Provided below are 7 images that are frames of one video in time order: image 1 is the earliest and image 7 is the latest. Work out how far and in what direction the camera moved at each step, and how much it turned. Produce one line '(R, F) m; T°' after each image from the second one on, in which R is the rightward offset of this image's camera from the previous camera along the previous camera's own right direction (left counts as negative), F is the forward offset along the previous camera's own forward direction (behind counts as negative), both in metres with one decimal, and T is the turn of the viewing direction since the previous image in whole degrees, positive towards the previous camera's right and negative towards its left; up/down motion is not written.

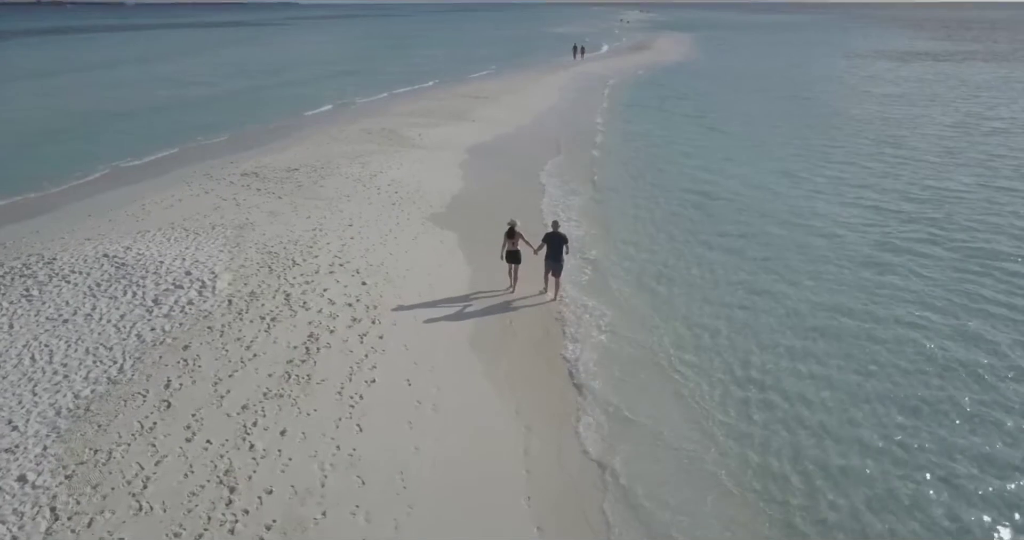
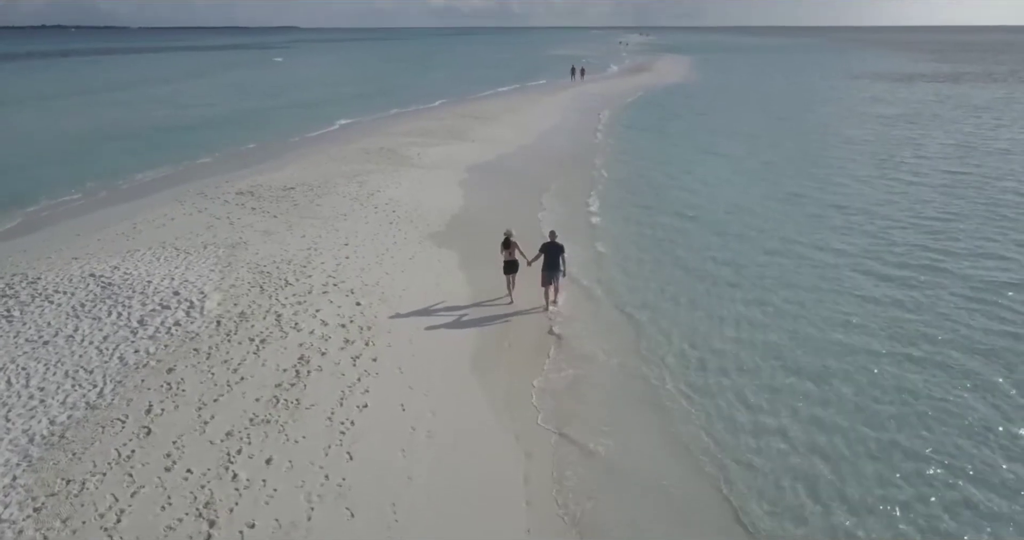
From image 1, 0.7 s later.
(0.0, +0.4) m; 0°
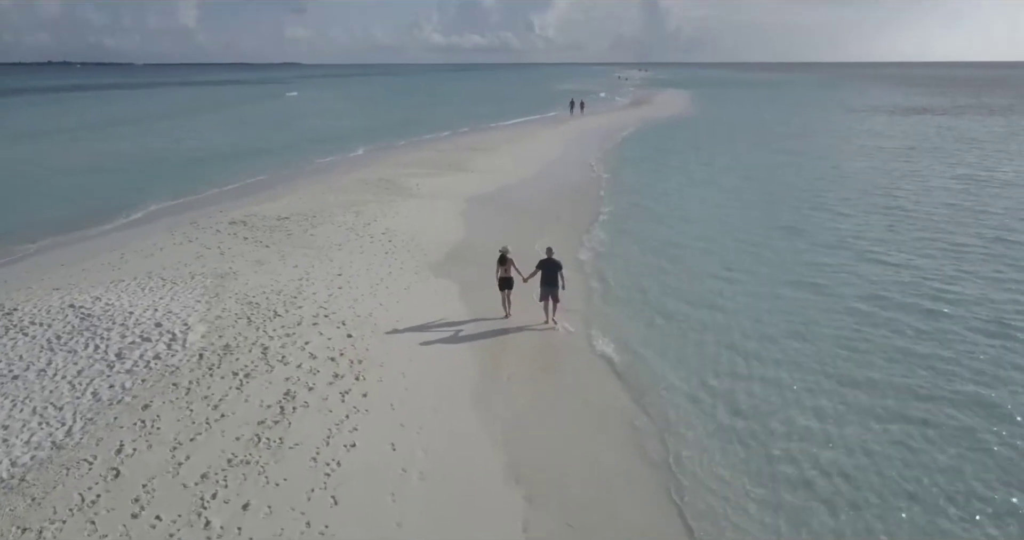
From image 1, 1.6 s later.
(0.0, +0.5) m; 0°
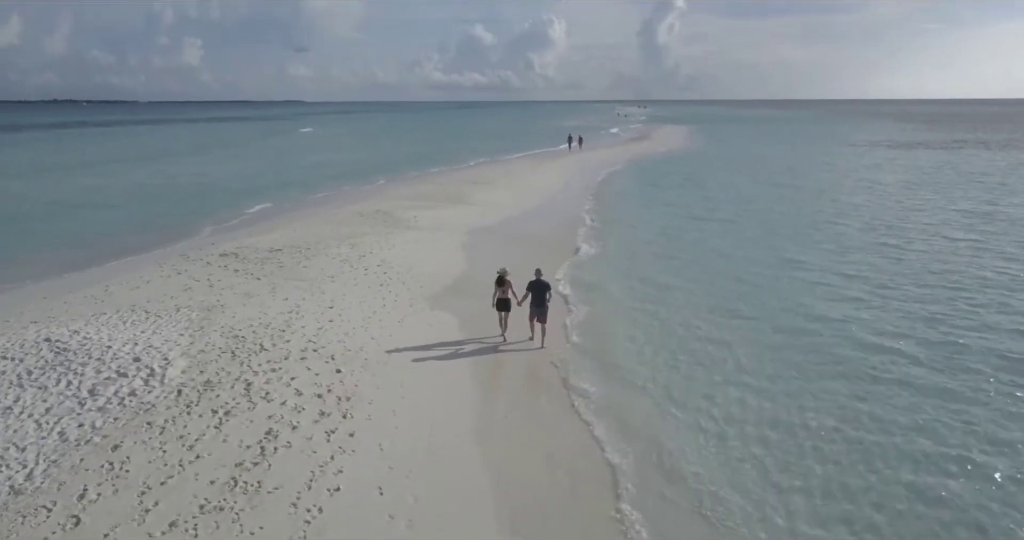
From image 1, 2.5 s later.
(0.0, +0.5) m; 0°
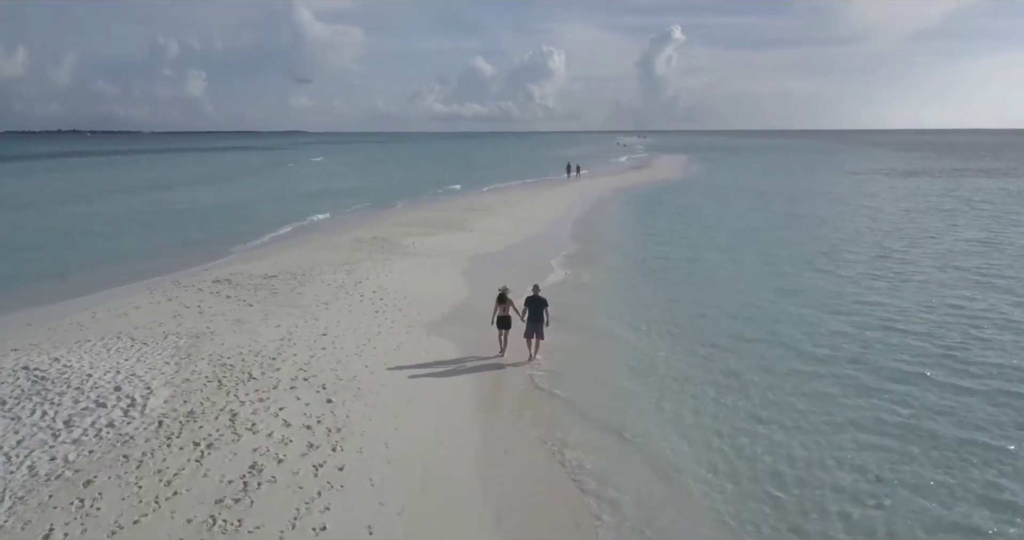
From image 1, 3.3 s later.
(0.0, +0.4) m; 0°
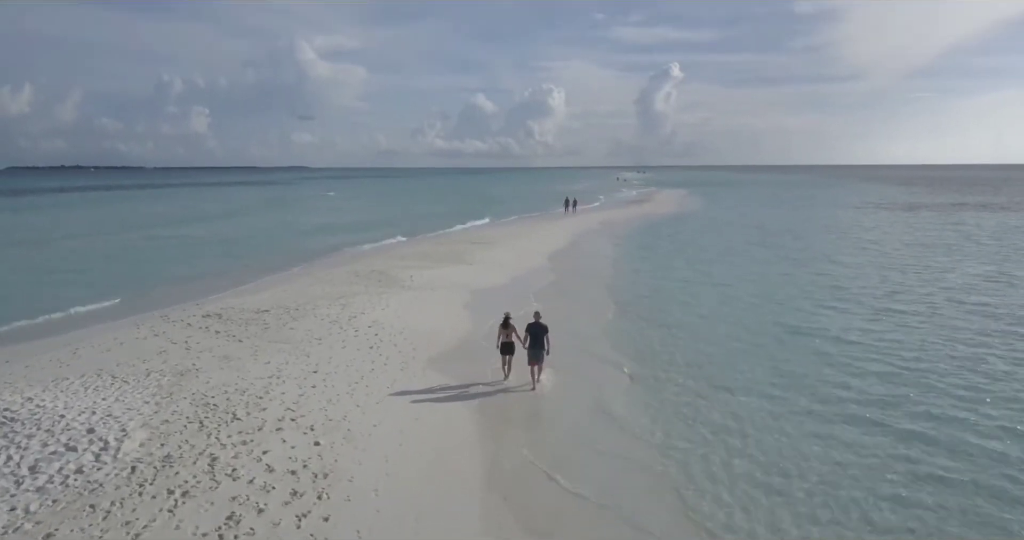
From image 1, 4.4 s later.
(0.0, +0.5) m; 0°
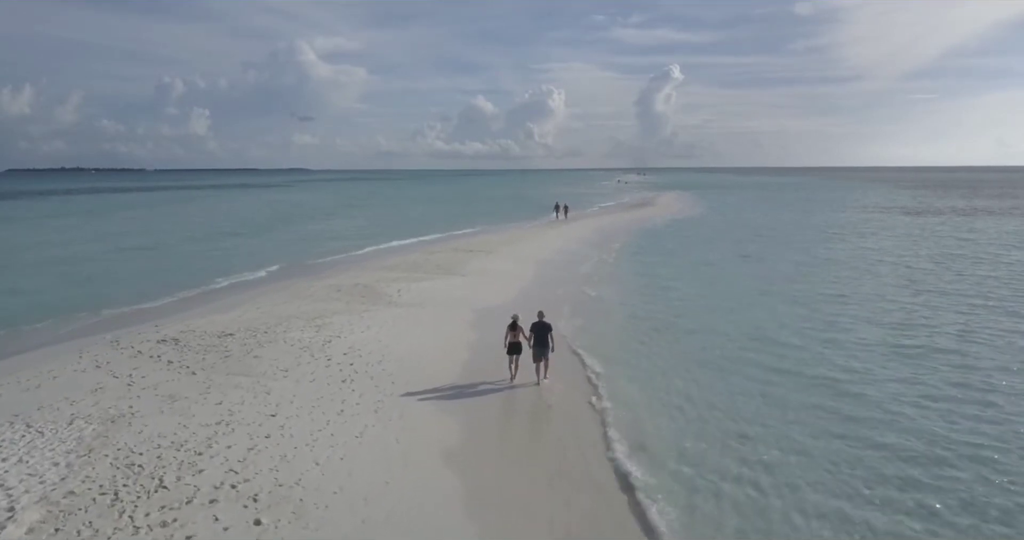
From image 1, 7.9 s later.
(+0.1, +1.9) m; 0°
